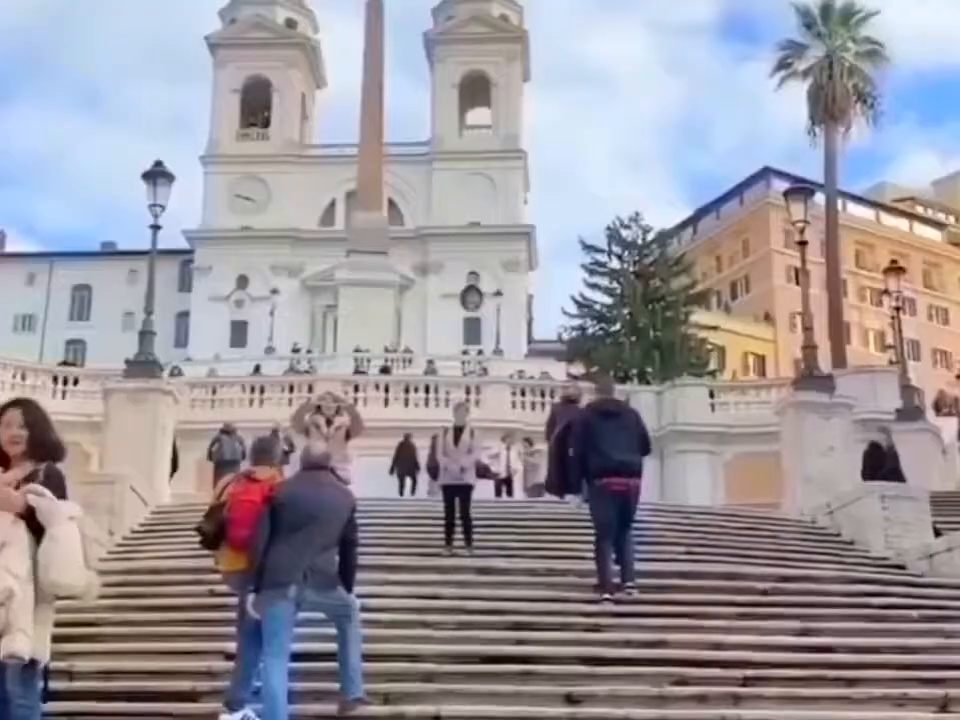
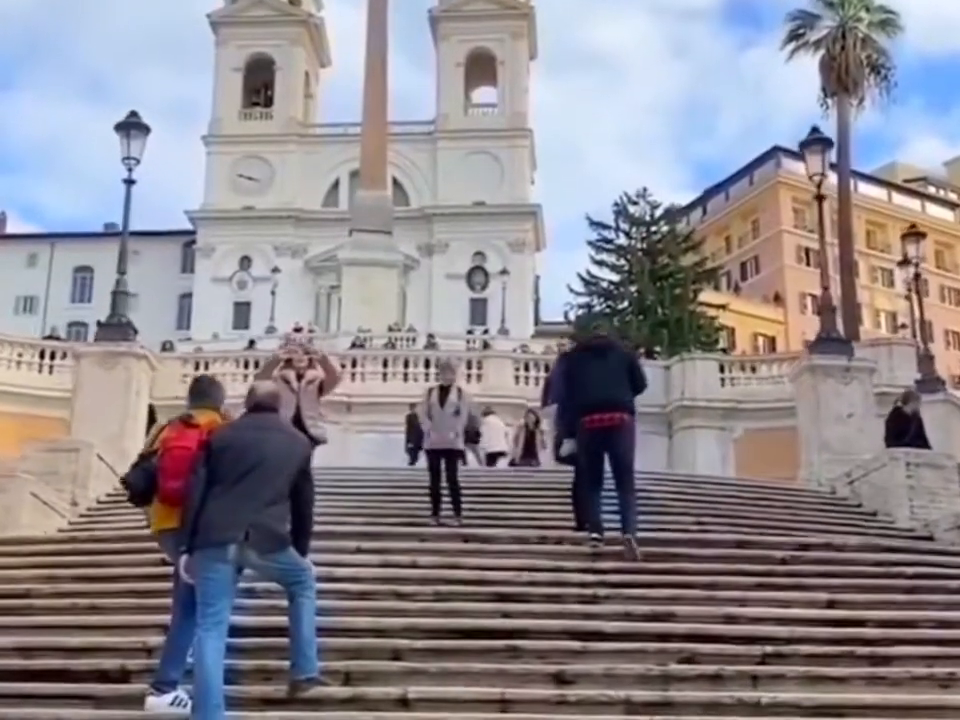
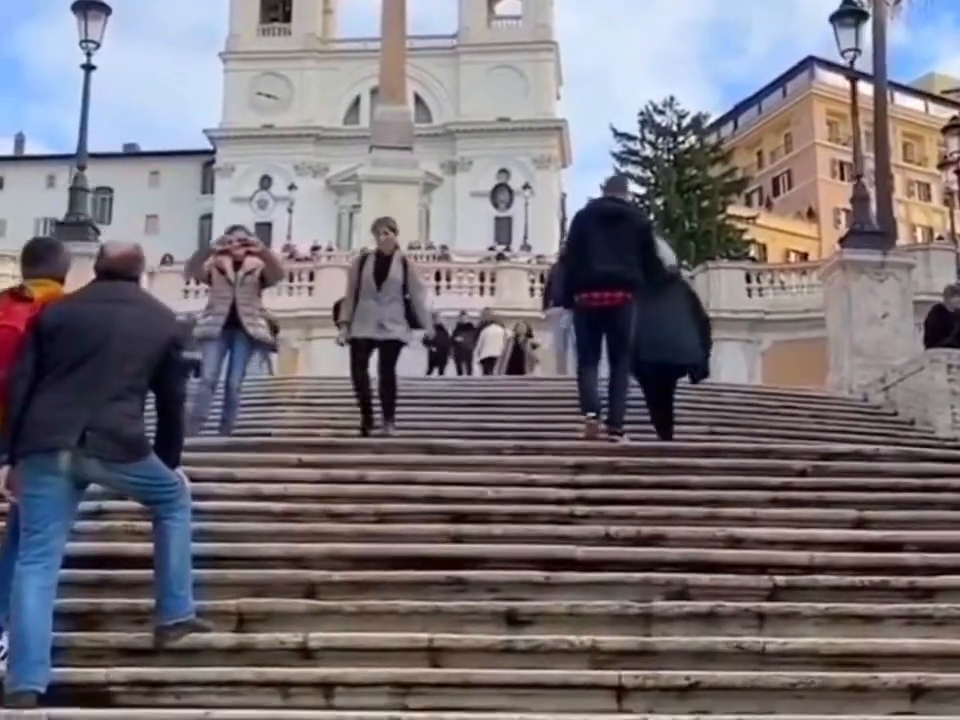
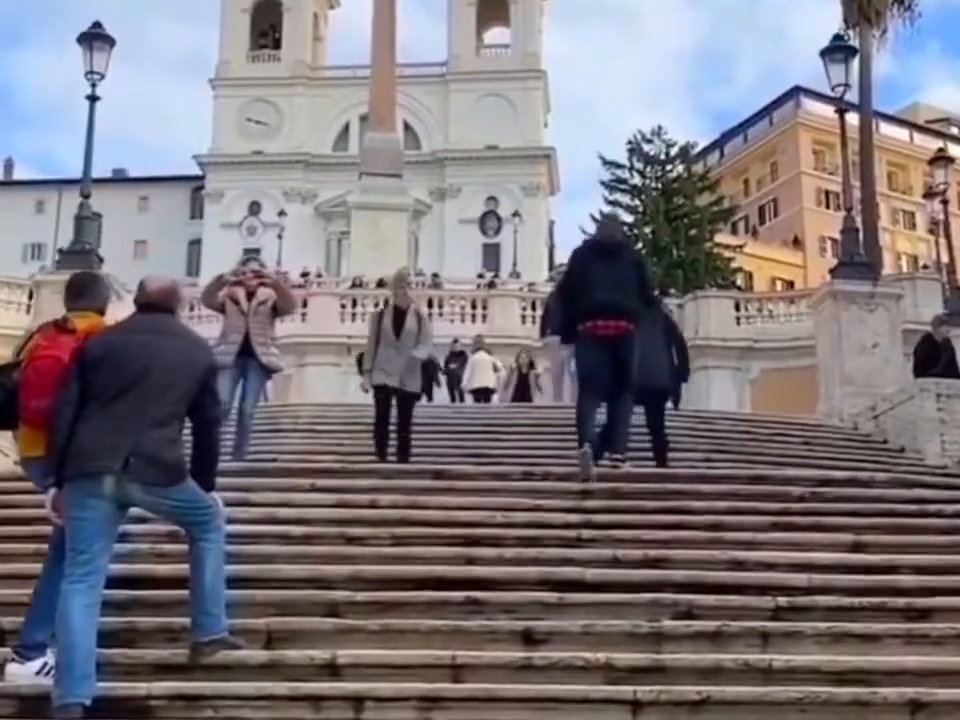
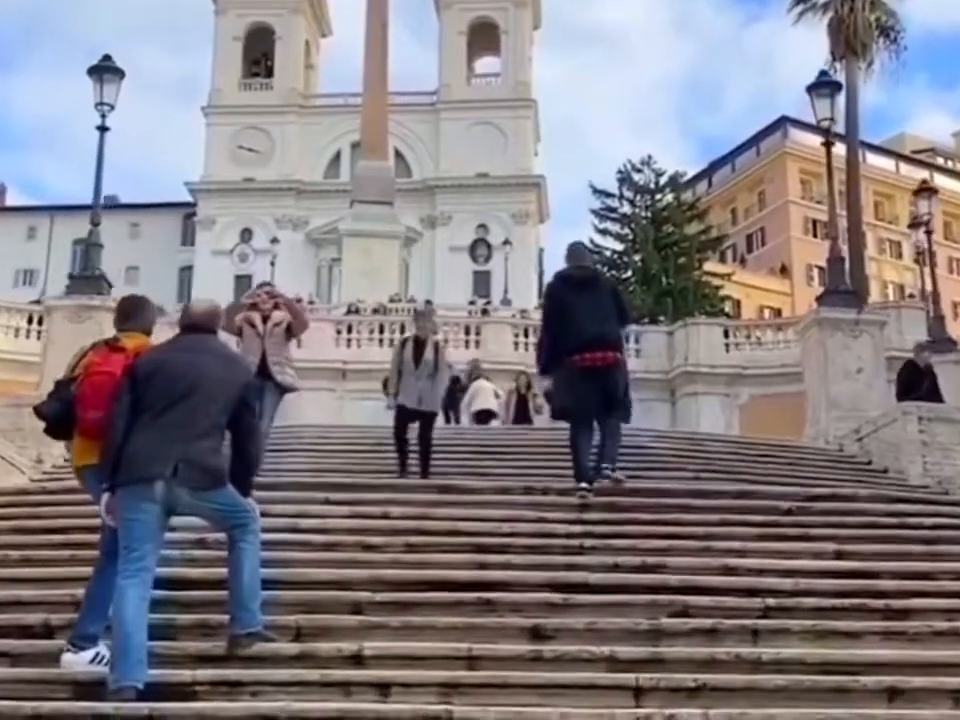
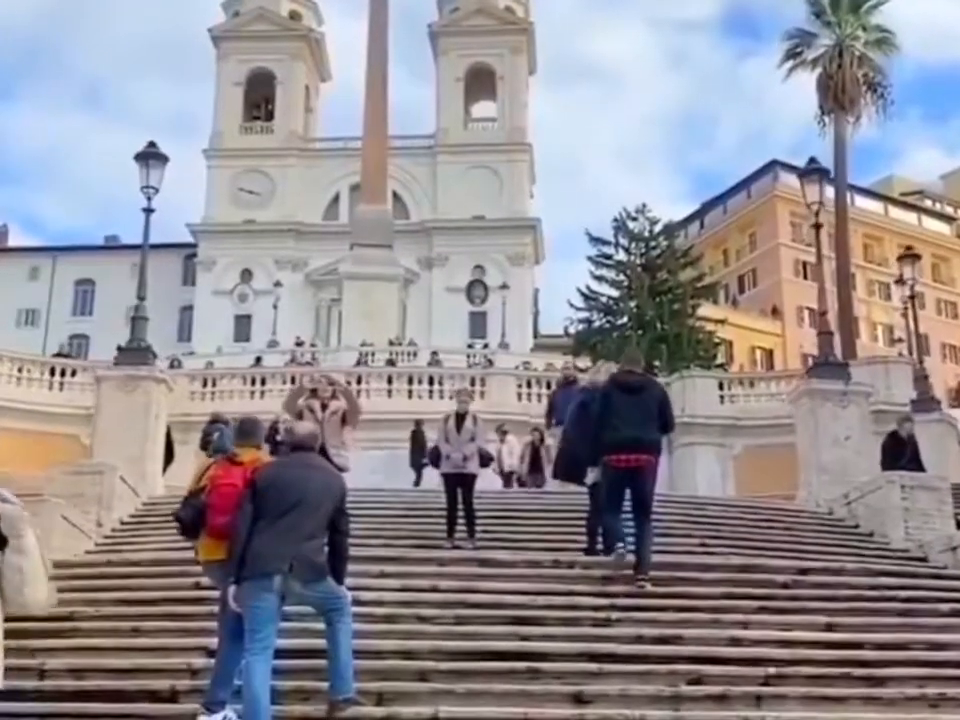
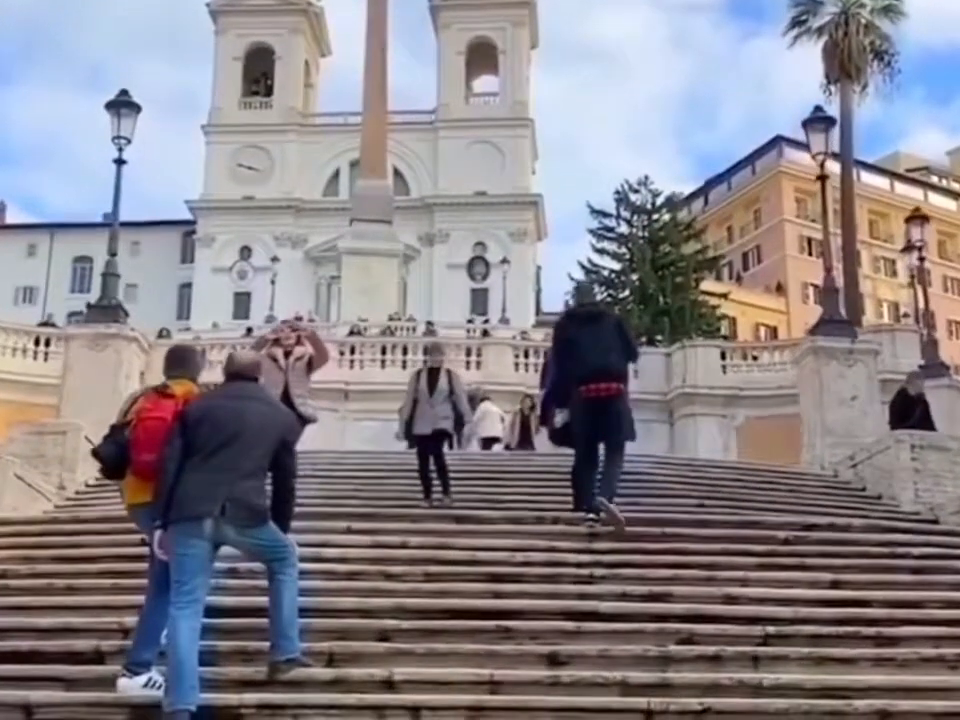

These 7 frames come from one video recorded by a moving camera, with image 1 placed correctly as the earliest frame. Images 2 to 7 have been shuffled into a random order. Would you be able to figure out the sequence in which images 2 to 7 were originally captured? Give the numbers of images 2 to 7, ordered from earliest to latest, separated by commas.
6, 2, 7, 5, 4, 3
